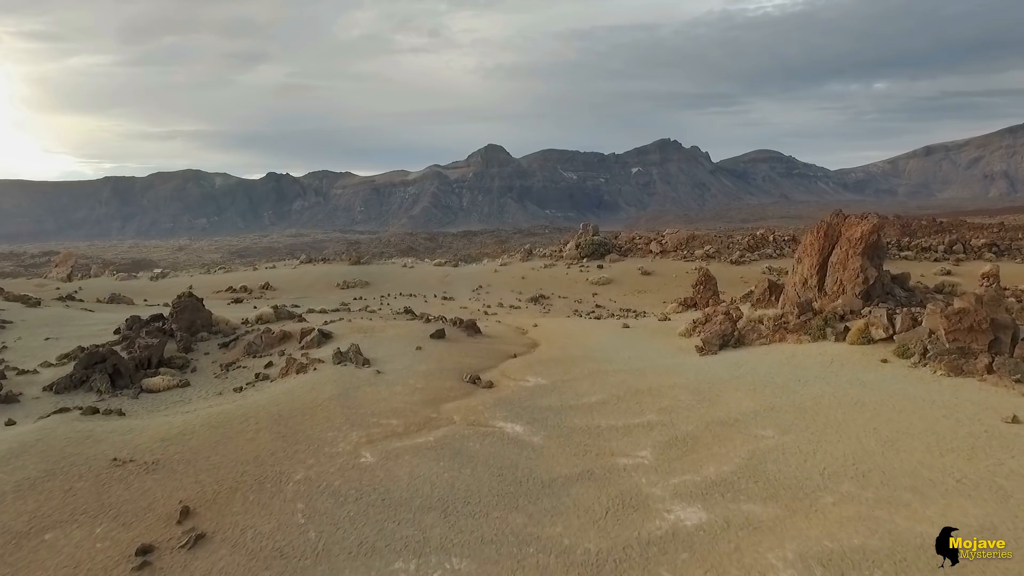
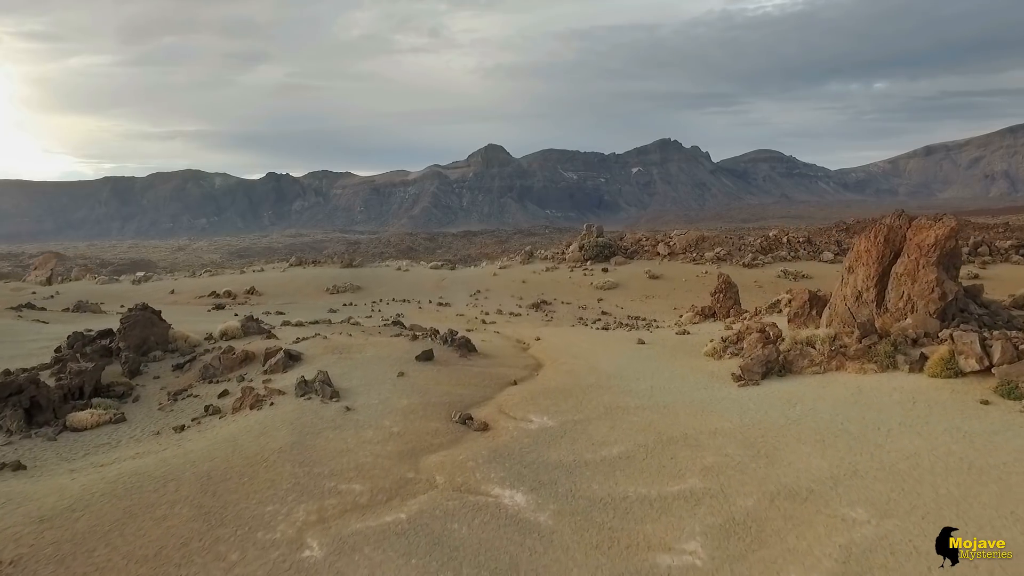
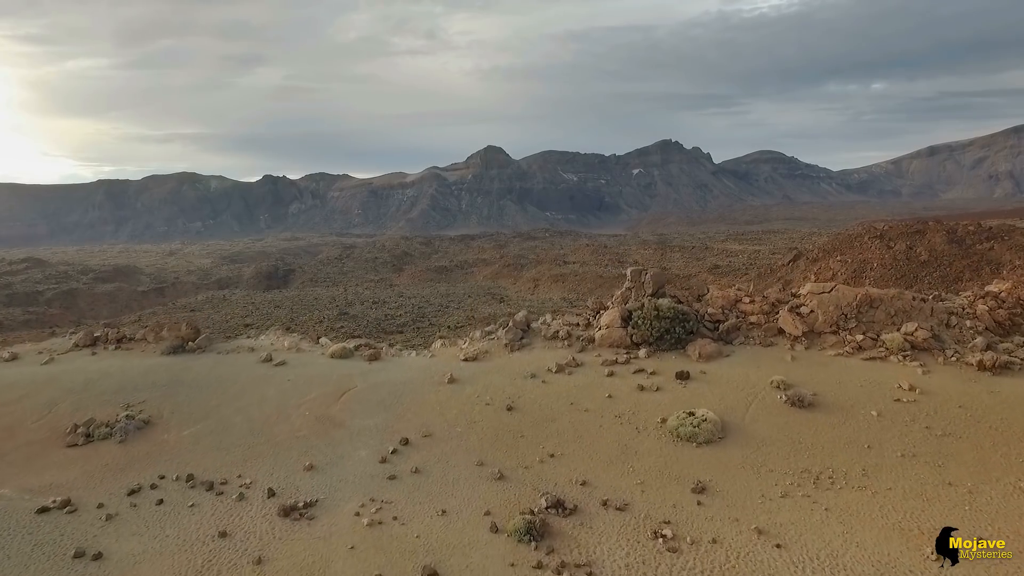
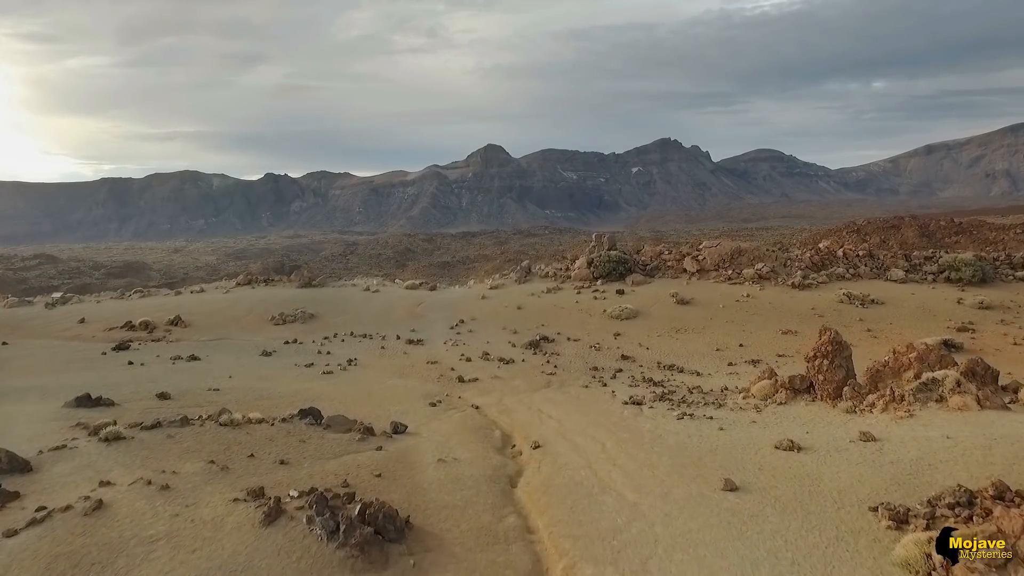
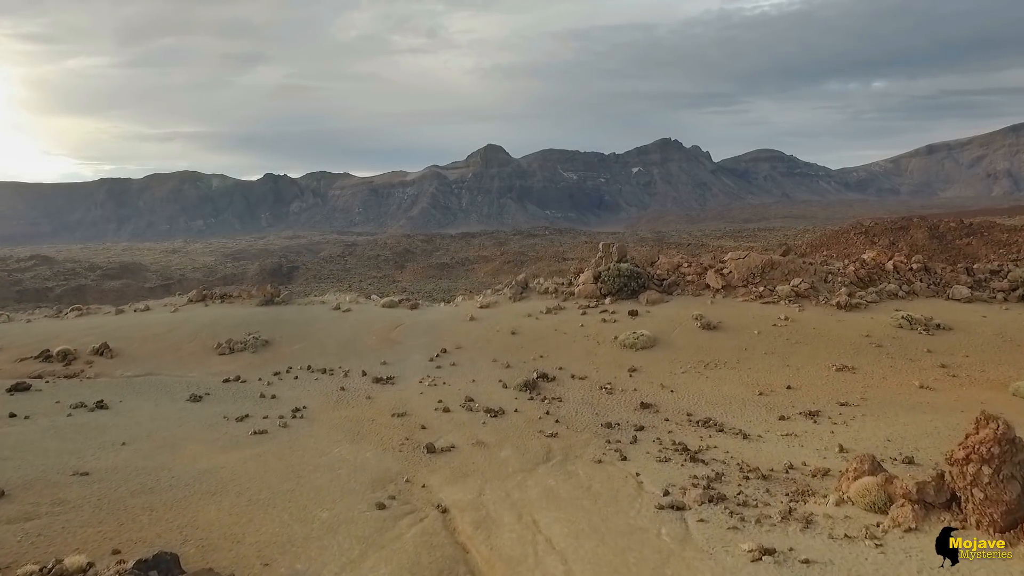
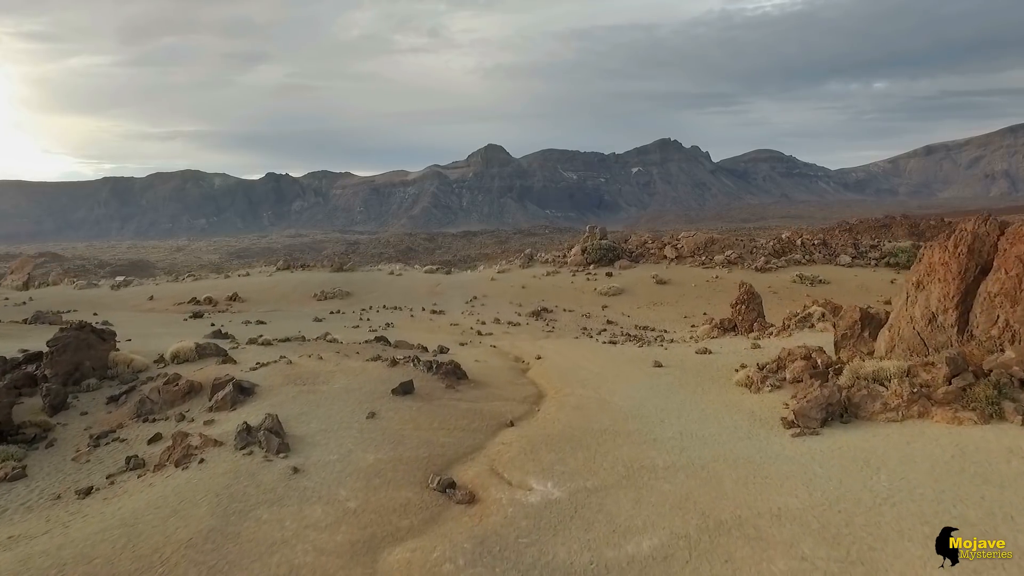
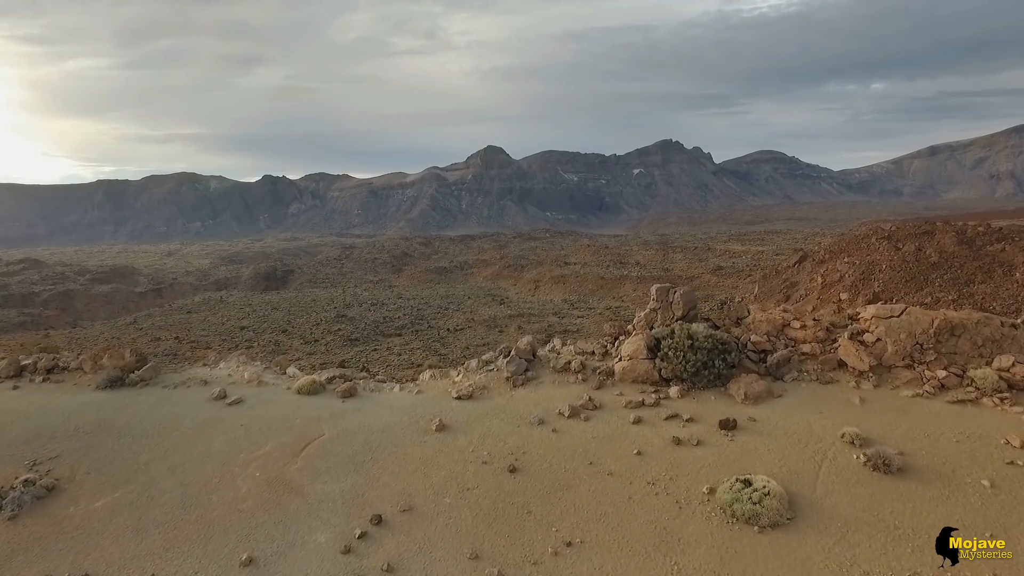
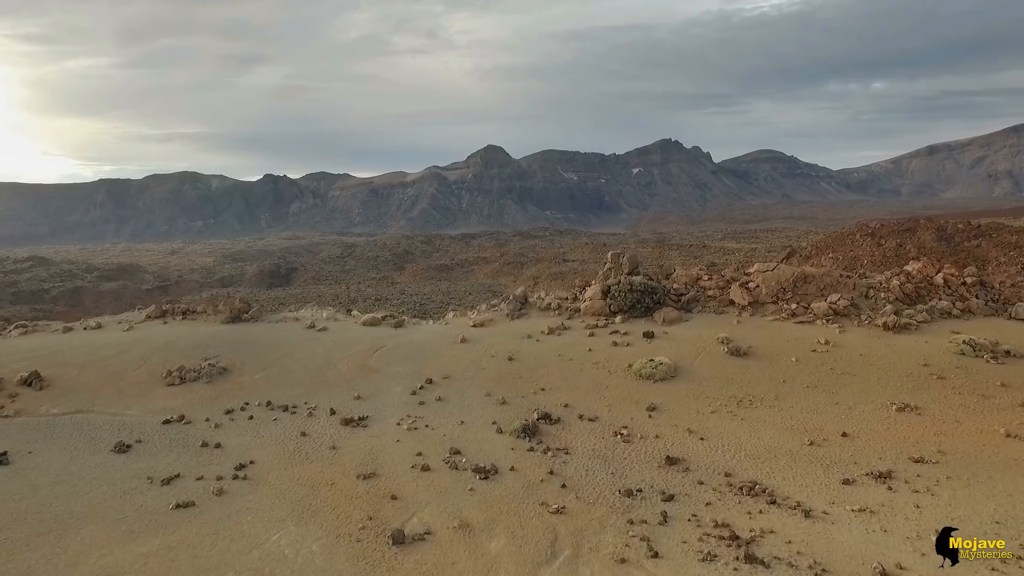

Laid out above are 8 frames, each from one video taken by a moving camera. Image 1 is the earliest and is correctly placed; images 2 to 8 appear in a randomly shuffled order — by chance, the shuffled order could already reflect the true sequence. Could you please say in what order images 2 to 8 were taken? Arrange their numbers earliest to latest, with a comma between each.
2, 6, 4, 5, 8, 3, 7
